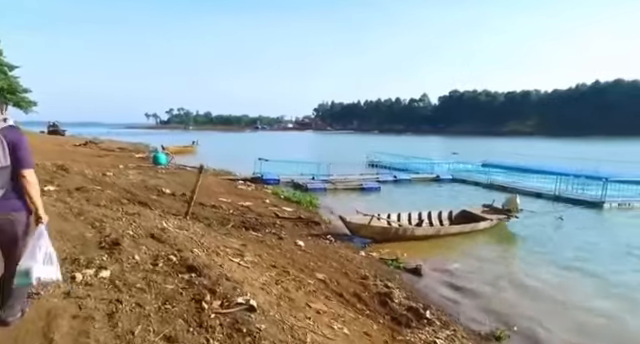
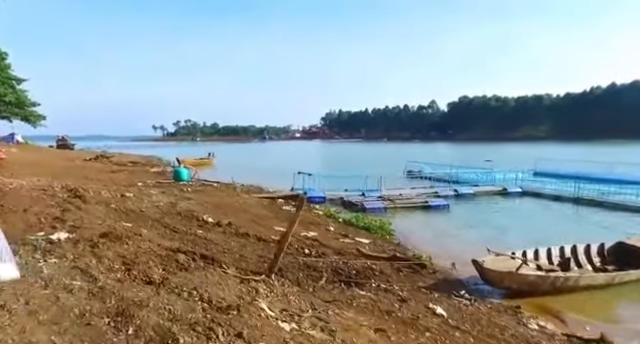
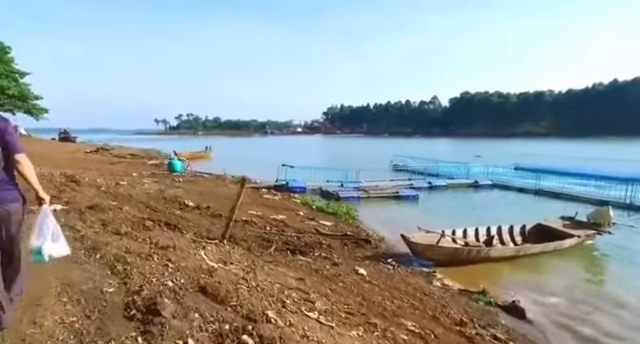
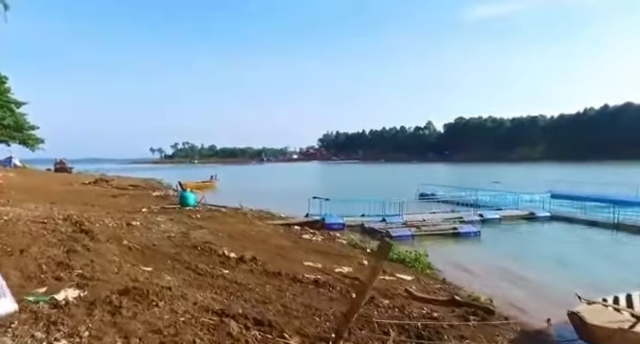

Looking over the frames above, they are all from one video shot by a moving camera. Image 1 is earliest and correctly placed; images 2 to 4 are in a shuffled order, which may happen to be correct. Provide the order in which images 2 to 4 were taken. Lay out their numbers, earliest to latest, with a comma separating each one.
3, 2, 4
